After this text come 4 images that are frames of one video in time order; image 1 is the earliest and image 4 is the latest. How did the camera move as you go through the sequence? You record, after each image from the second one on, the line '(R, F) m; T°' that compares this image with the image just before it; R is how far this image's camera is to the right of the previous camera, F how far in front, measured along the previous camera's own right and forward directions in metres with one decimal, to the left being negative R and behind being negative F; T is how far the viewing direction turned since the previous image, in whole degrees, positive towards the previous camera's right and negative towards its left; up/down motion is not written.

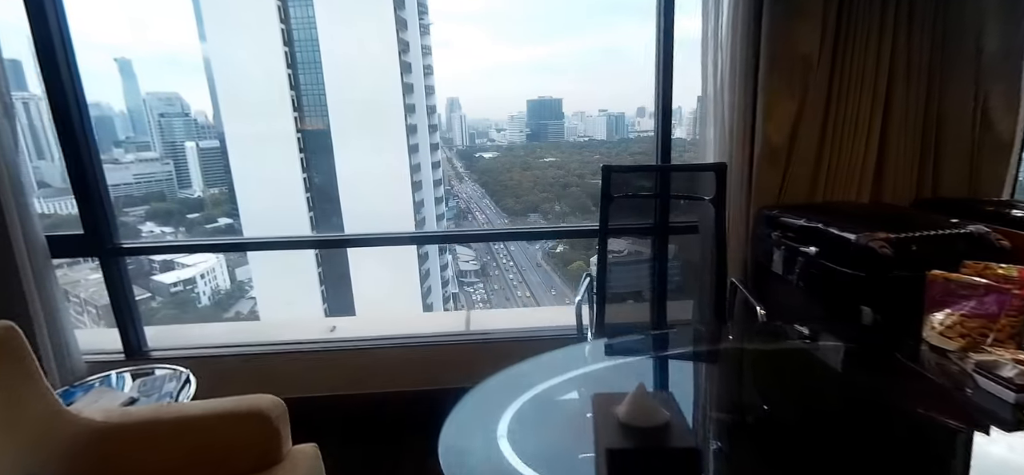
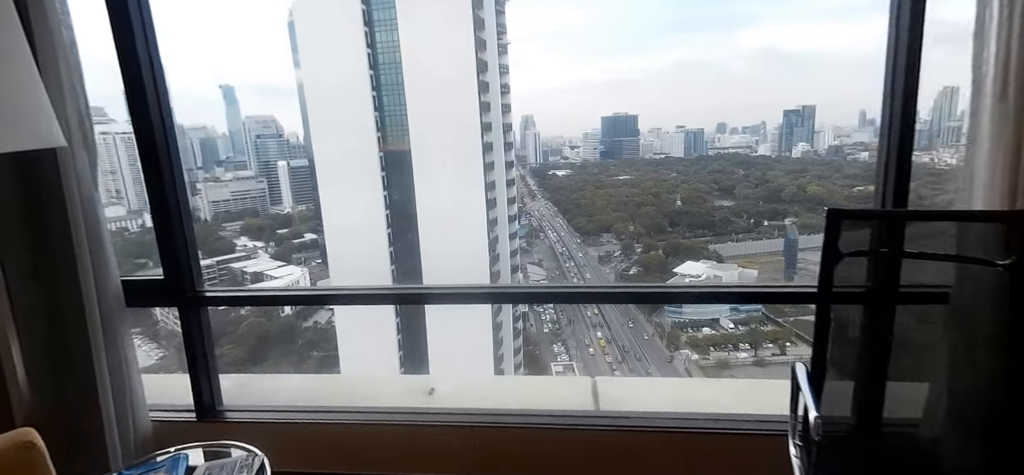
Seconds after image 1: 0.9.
(-0.1, +0.3) m; -8°
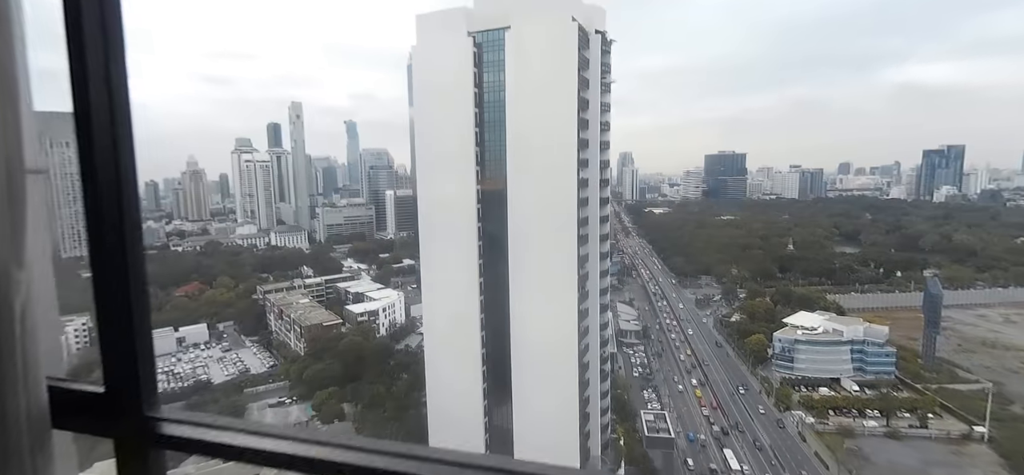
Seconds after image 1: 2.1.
(+0.3, +0.2) m; -11°
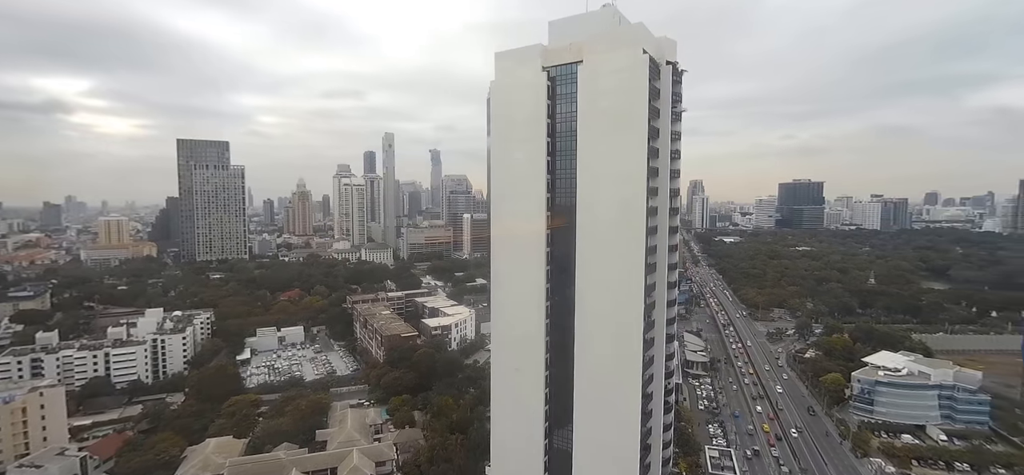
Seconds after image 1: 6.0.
(+0.4, -1.5) m; -8°
